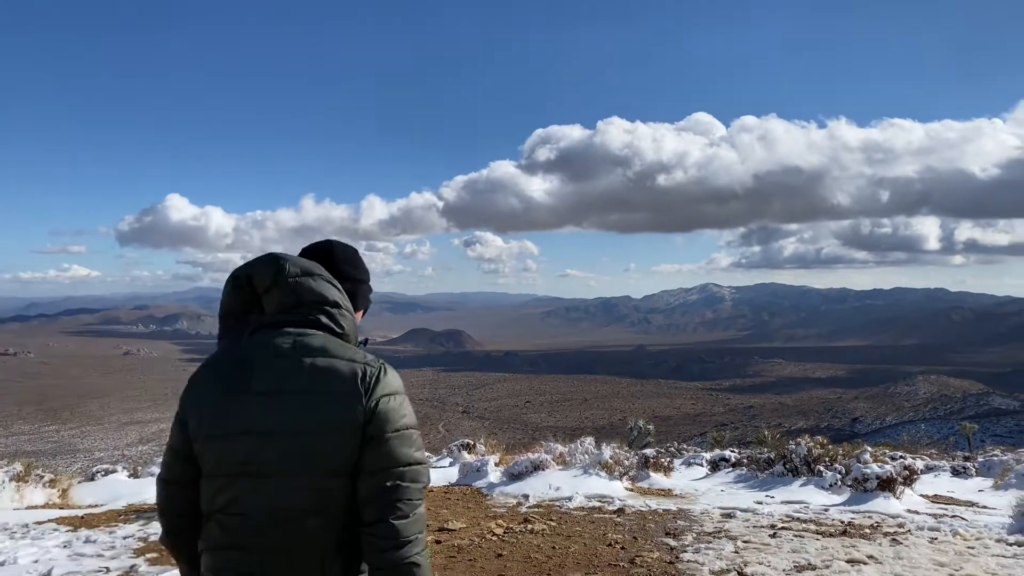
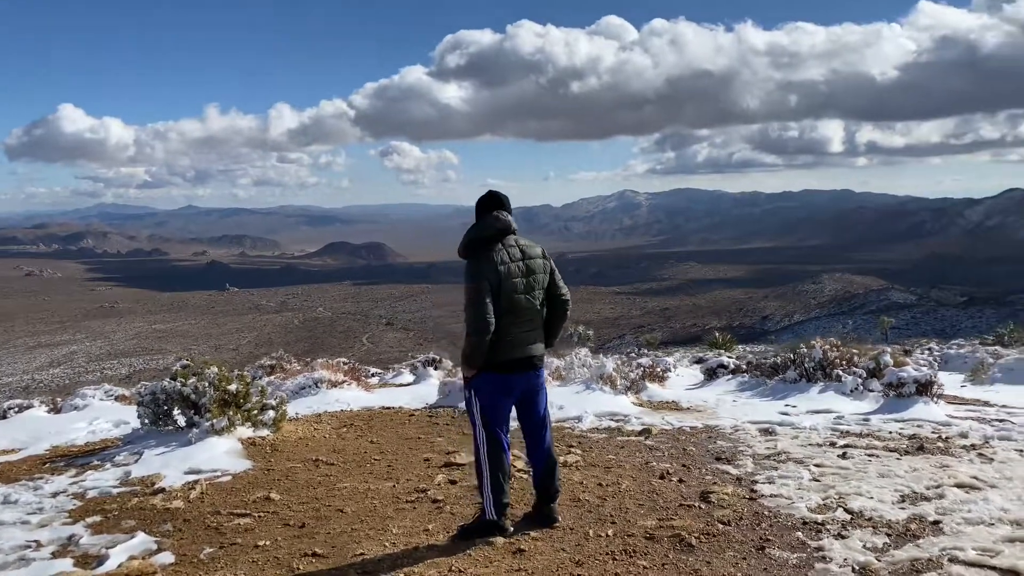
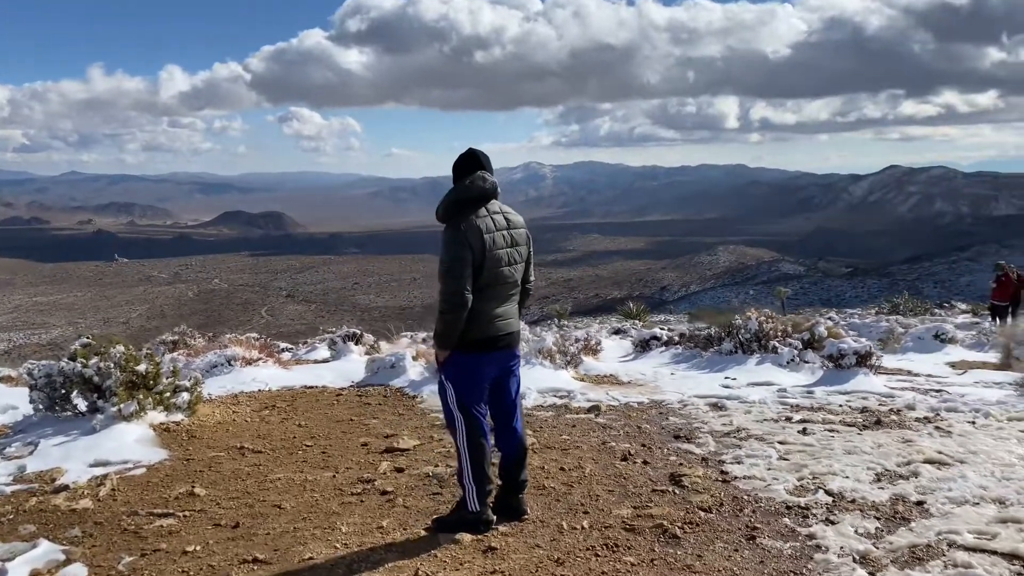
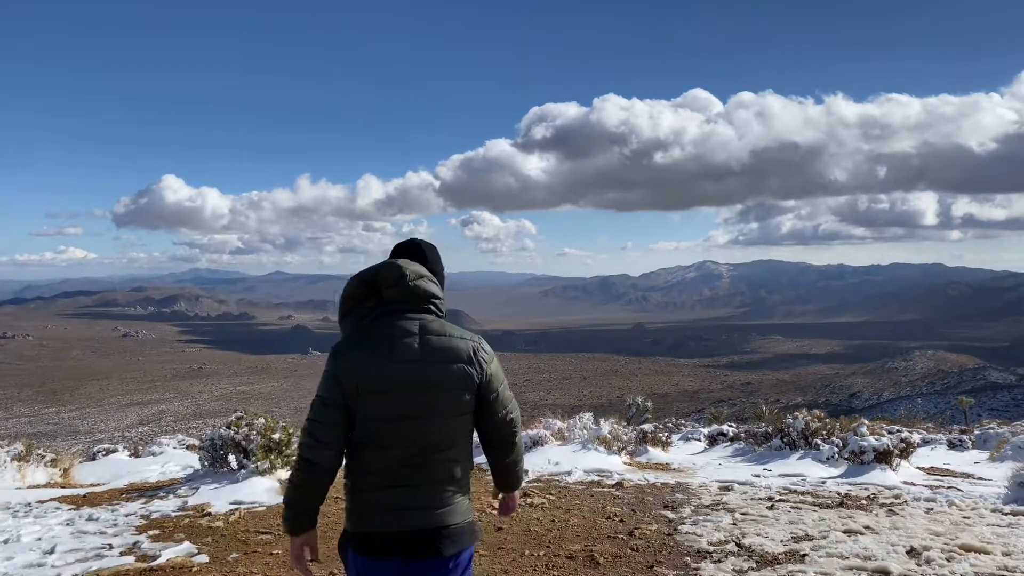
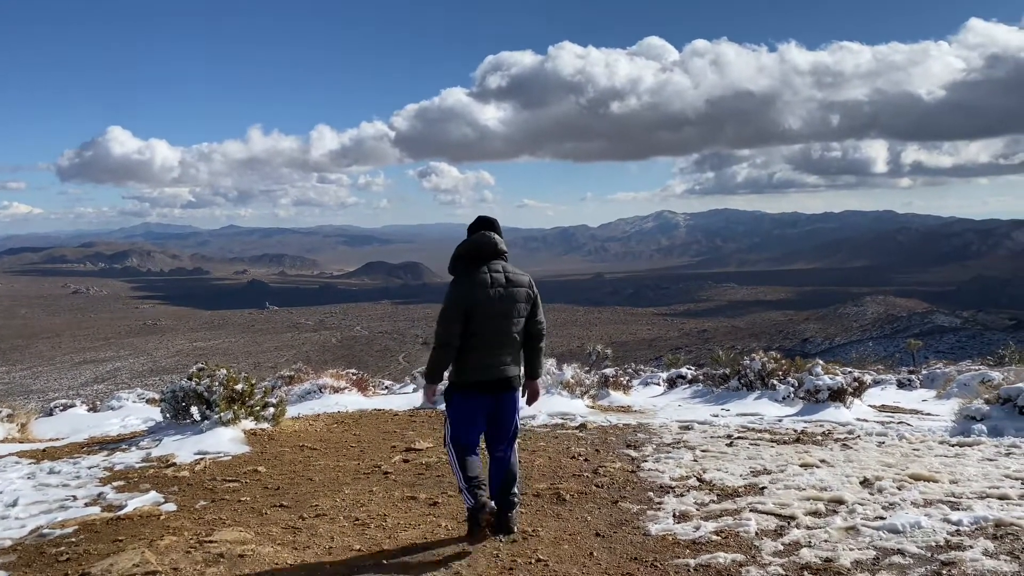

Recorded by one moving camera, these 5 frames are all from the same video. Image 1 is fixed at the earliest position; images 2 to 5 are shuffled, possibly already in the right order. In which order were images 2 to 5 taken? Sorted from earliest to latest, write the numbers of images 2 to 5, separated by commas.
4, 5, 2, 3
